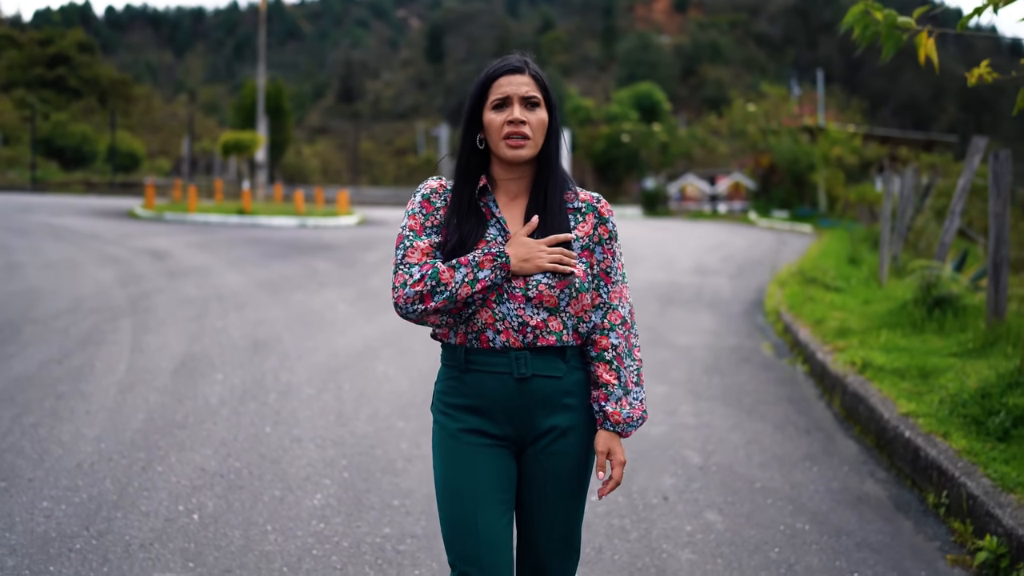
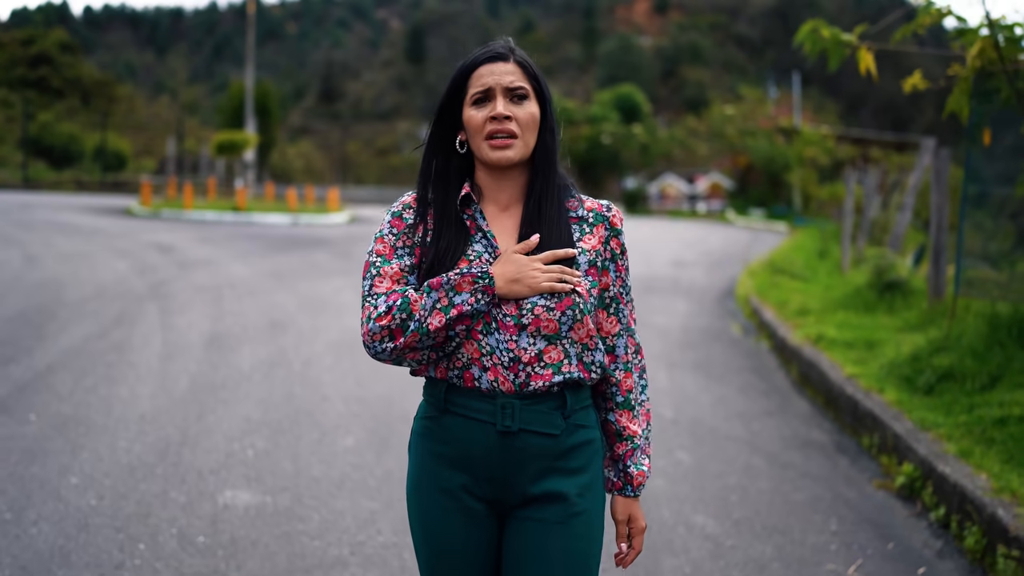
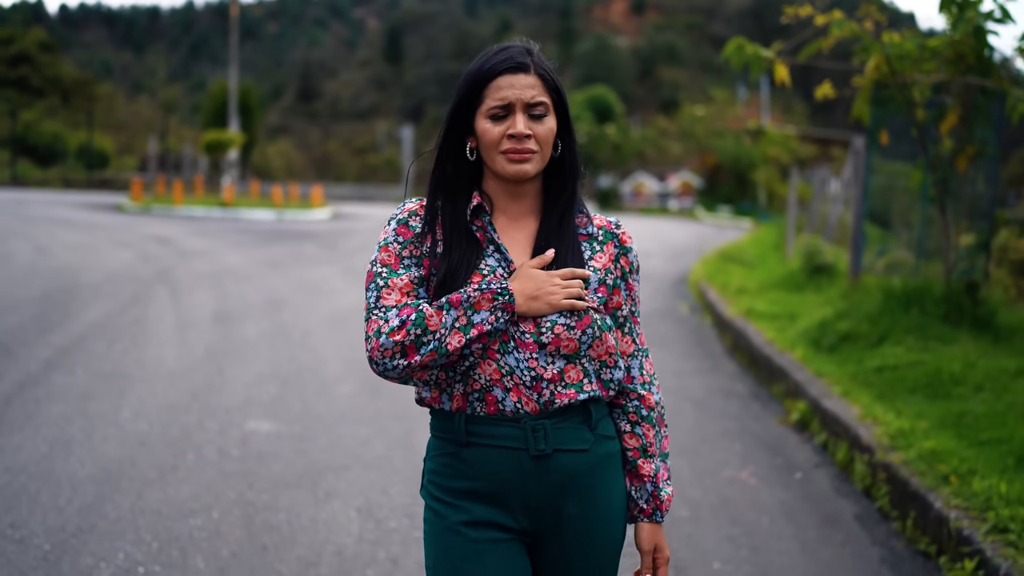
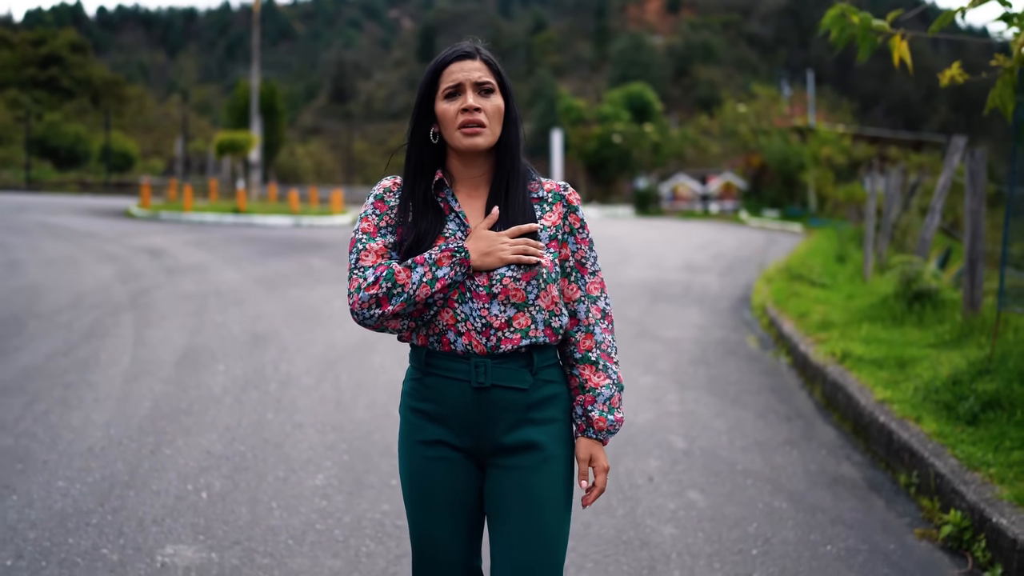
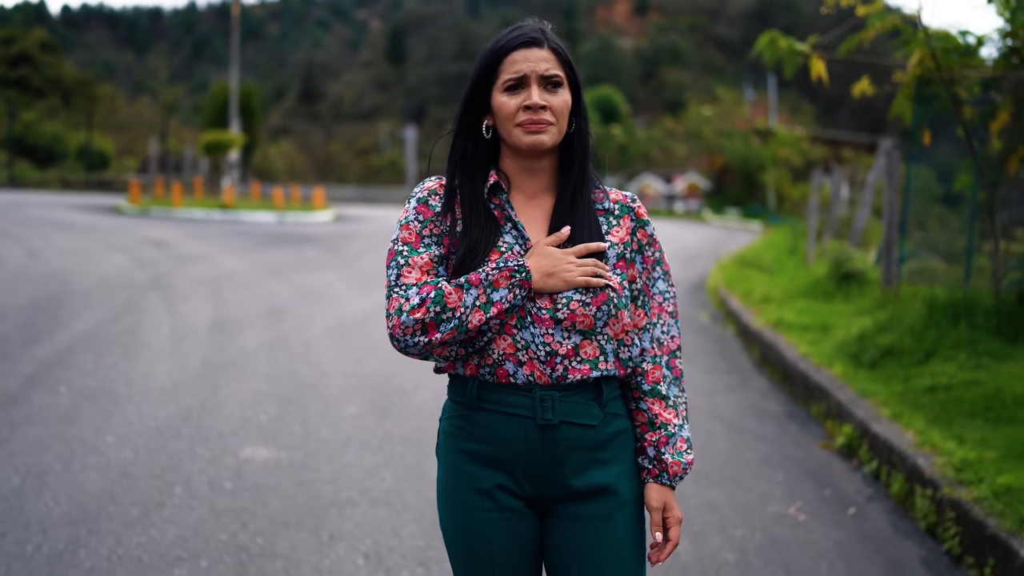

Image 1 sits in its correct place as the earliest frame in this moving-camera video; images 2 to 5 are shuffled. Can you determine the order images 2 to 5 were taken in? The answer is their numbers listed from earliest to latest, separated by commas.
4, 2, 5, 3
